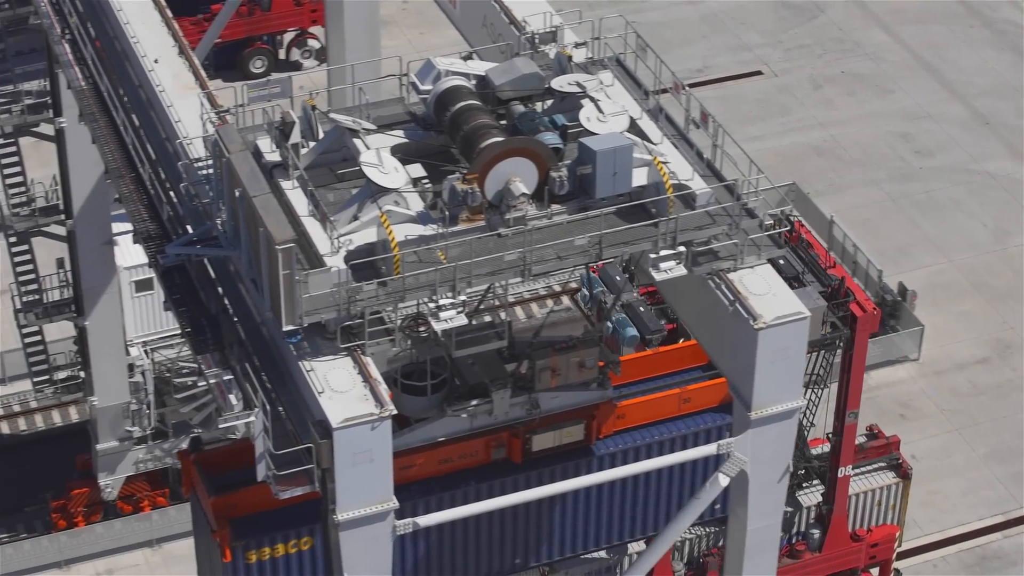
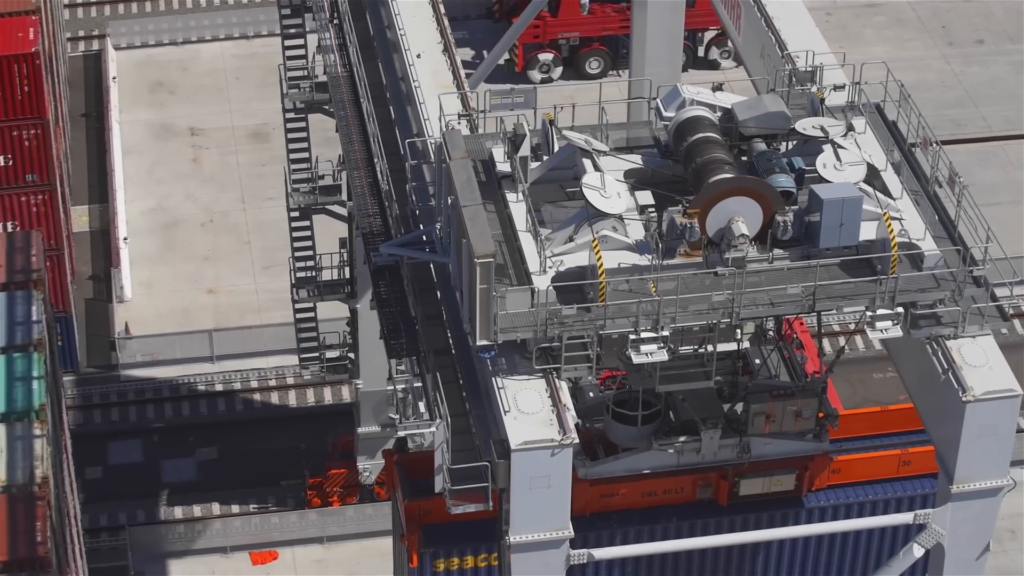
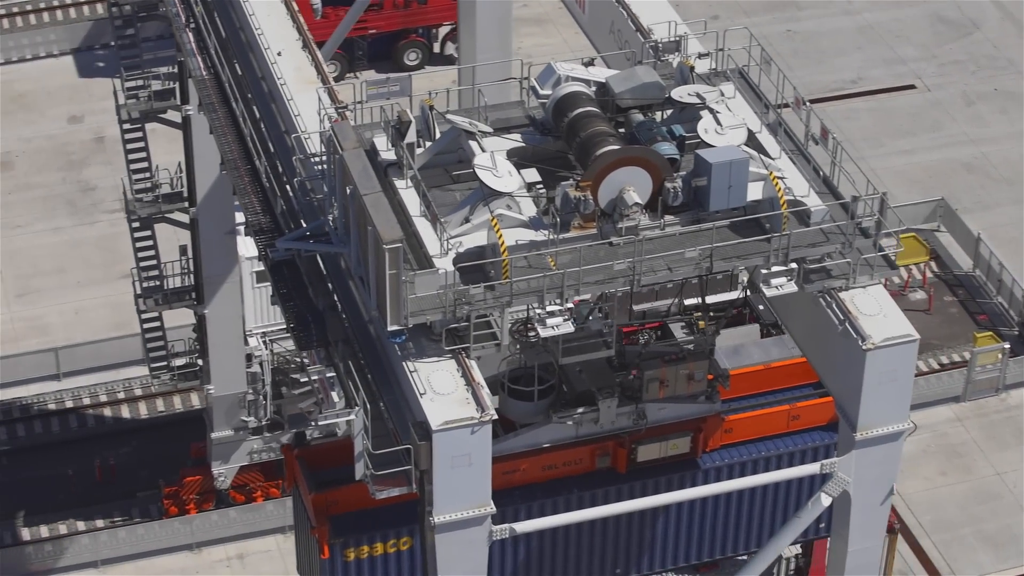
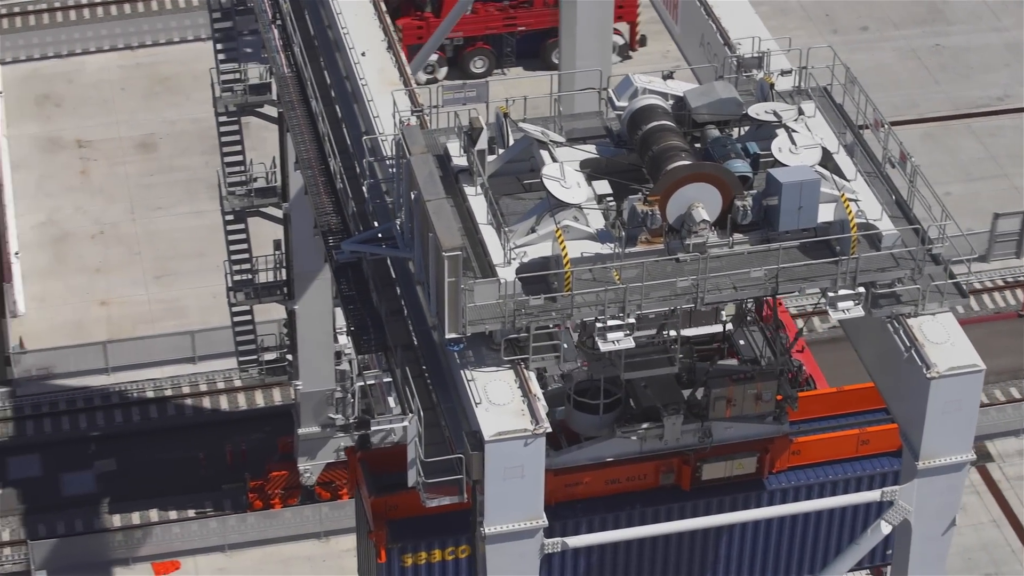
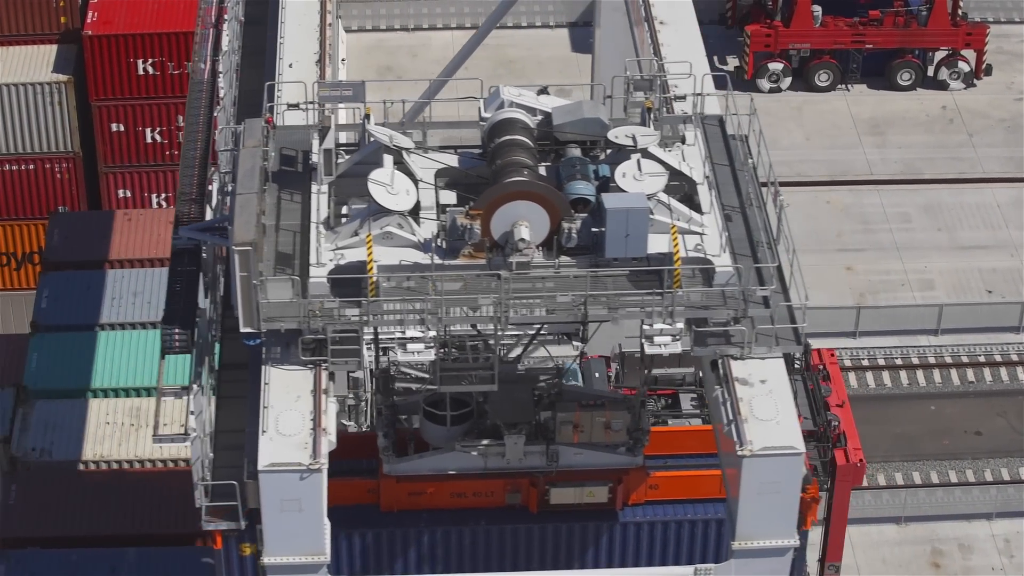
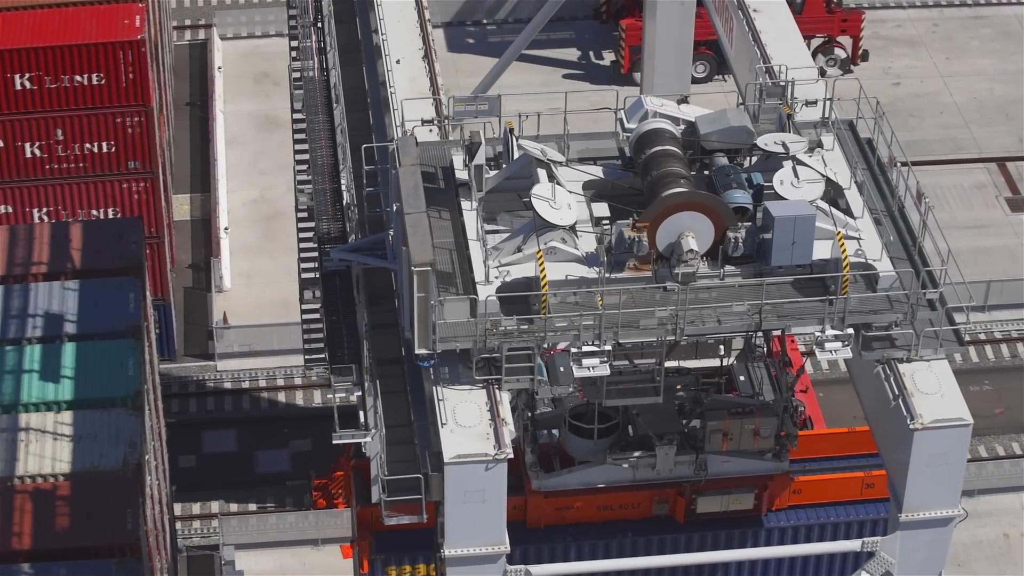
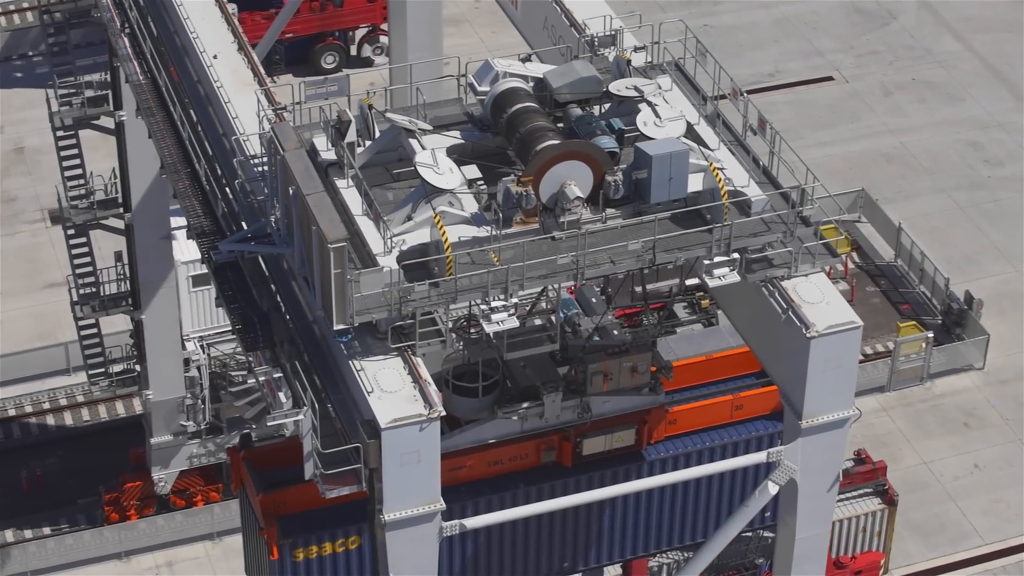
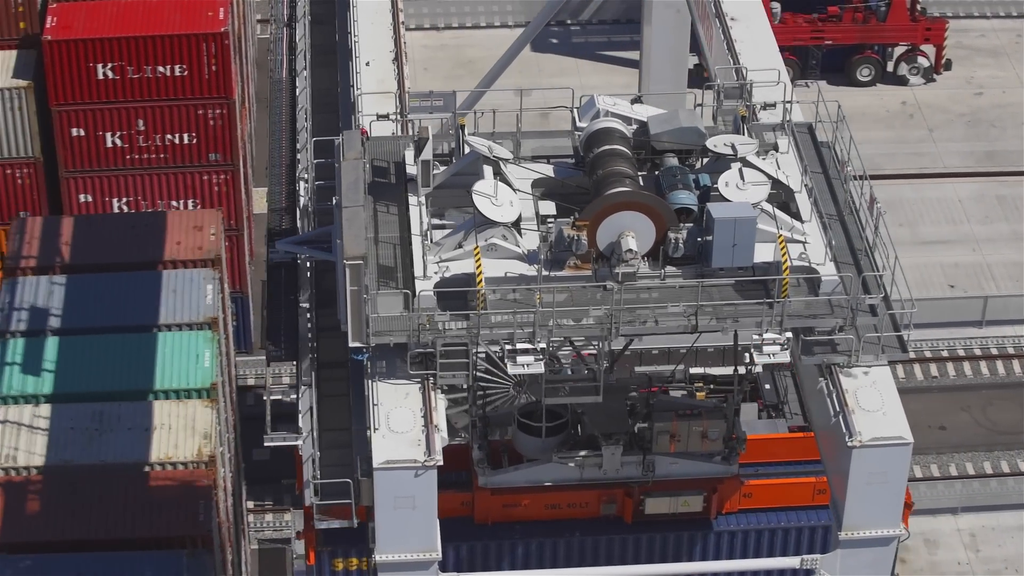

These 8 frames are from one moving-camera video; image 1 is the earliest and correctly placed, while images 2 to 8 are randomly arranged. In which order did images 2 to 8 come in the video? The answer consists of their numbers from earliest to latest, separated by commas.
7, 3, 4, 2, 6, 8, 5
